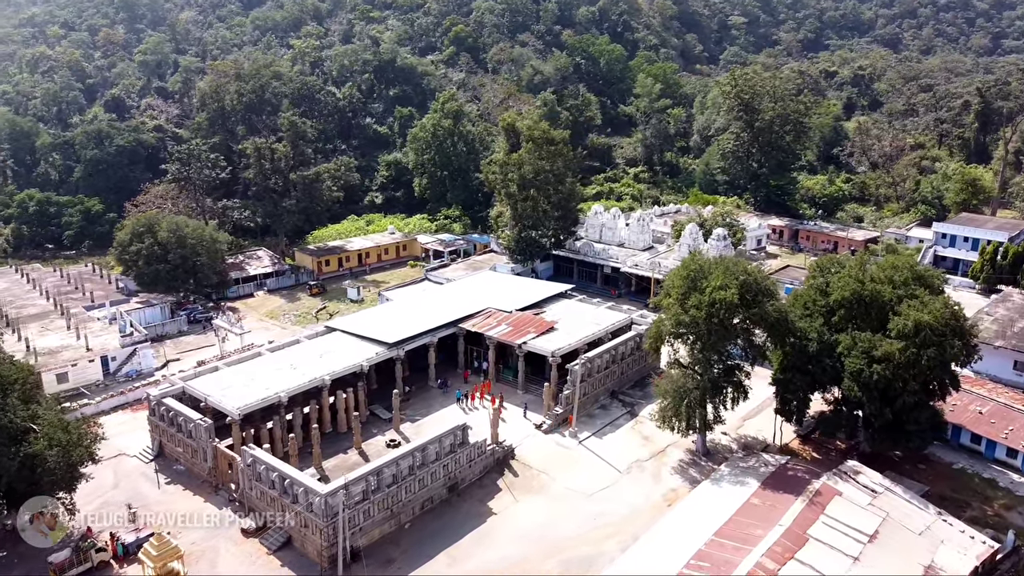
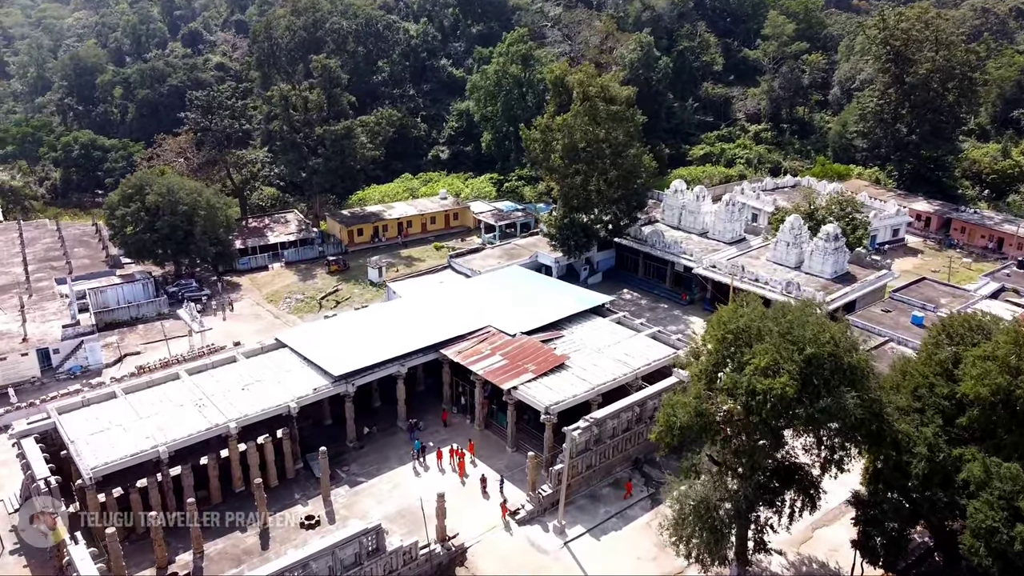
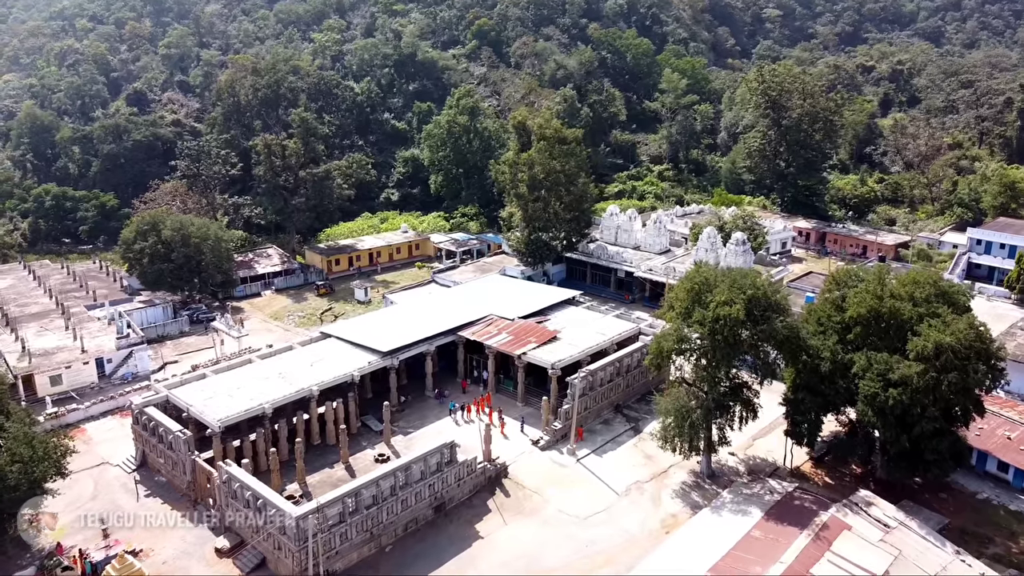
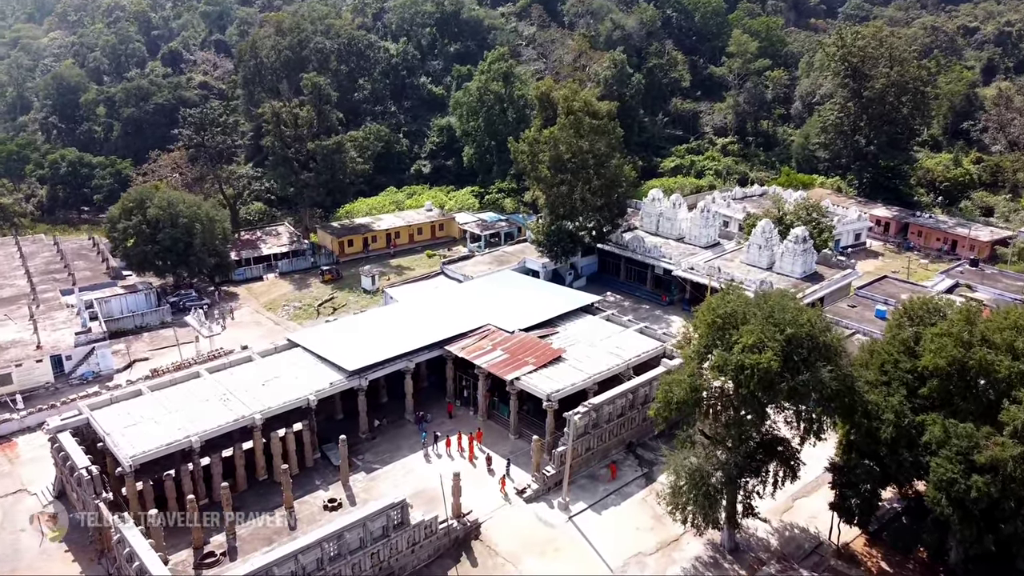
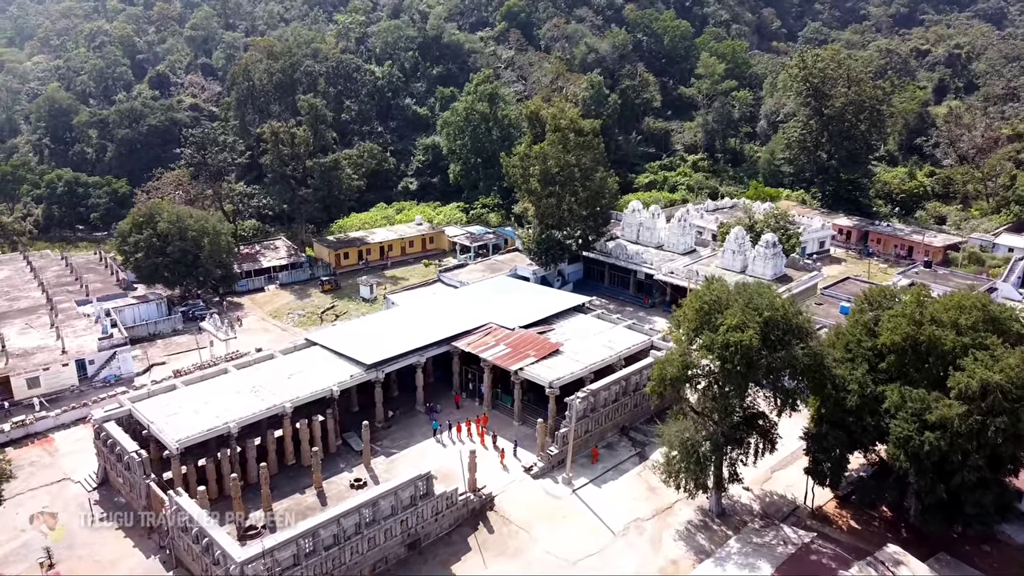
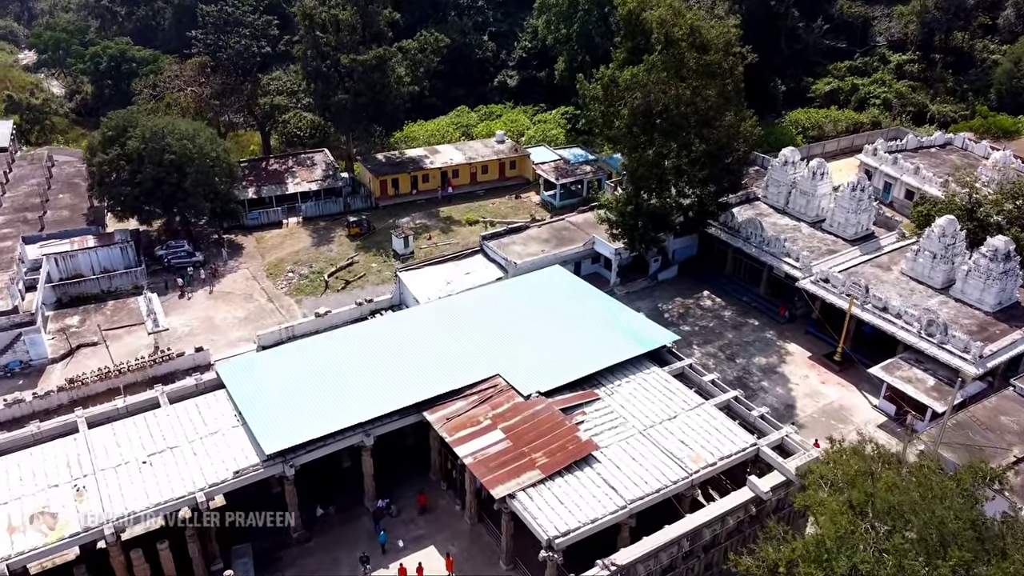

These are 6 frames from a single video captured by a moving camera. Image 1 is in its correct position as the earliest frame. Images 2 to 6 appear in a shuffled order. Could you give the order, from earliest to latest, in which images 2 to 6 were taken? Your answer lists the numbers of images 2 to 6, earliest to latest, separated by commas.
3, 5, 4, 2, 6
